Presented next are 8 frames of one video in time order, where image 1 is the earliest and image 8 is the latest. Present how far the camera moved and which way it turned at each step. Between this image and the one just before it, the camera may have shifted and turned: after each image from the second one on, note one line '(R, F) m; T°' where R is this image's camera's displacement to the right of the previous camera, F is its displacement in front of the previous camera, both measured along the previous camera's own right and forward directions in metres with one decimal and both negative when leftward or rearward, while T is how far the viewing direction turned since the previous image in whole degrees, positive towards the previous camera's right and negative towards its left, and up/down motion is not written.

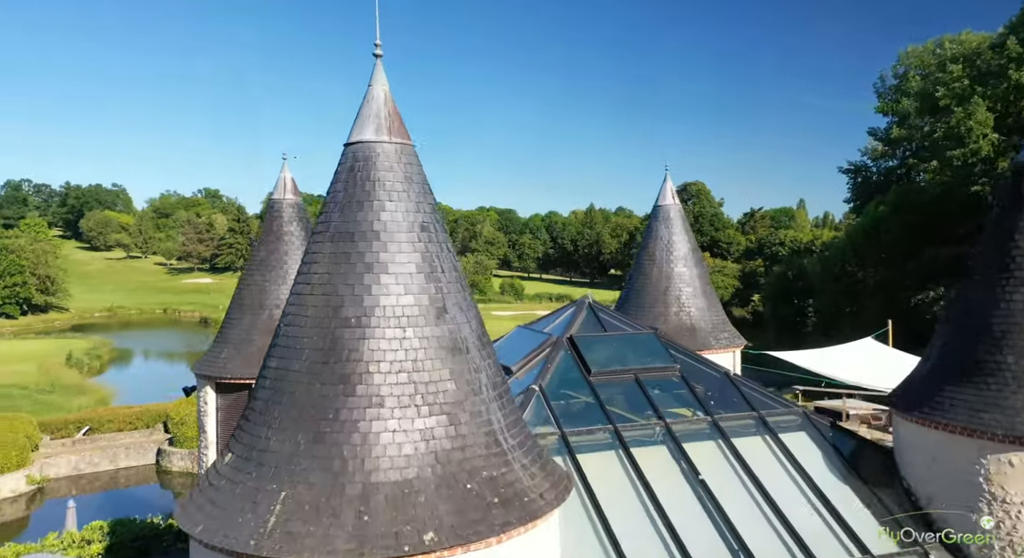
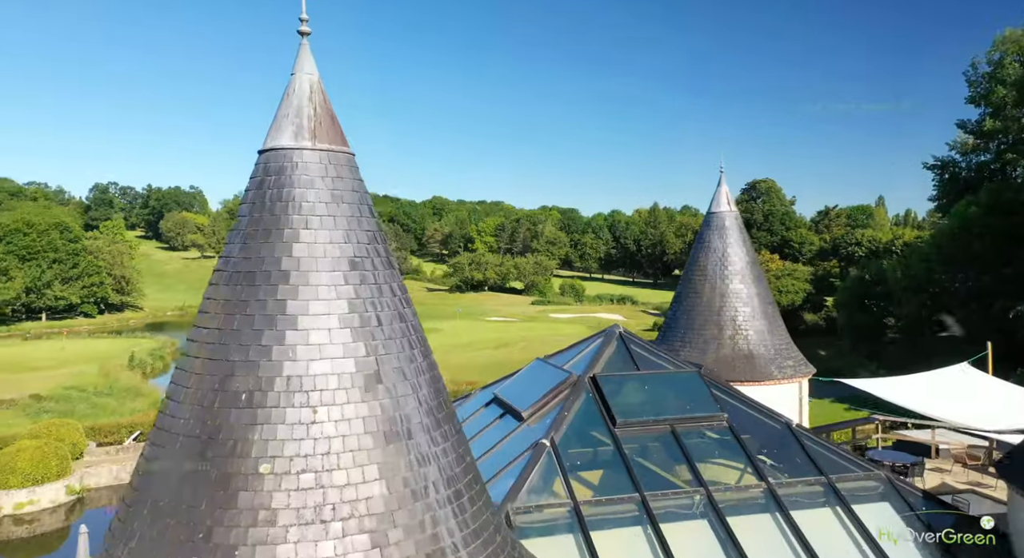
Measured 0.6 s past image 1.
(+0.6, +1.5) m; -5°
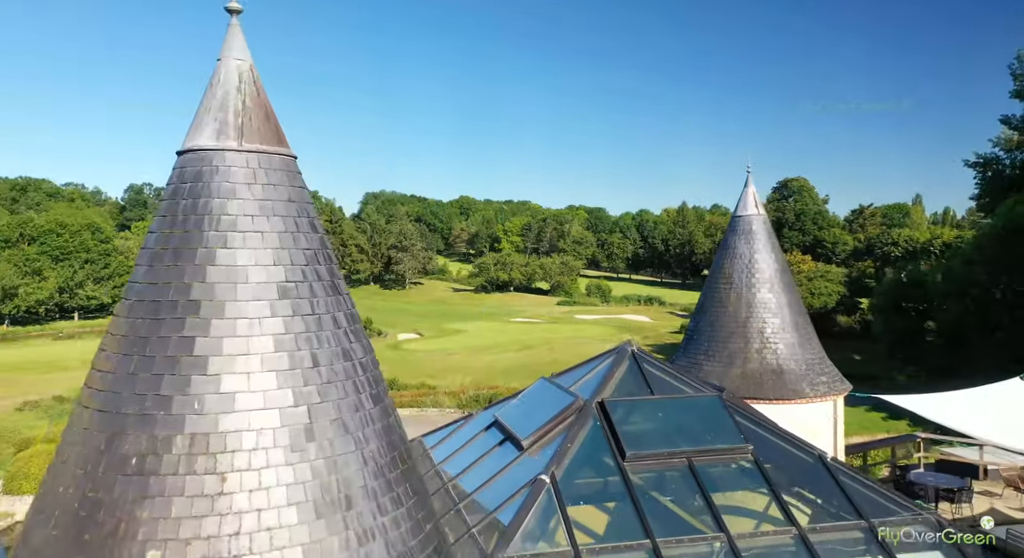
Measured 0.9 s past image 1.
(+0.3, +0.8) m; -2°
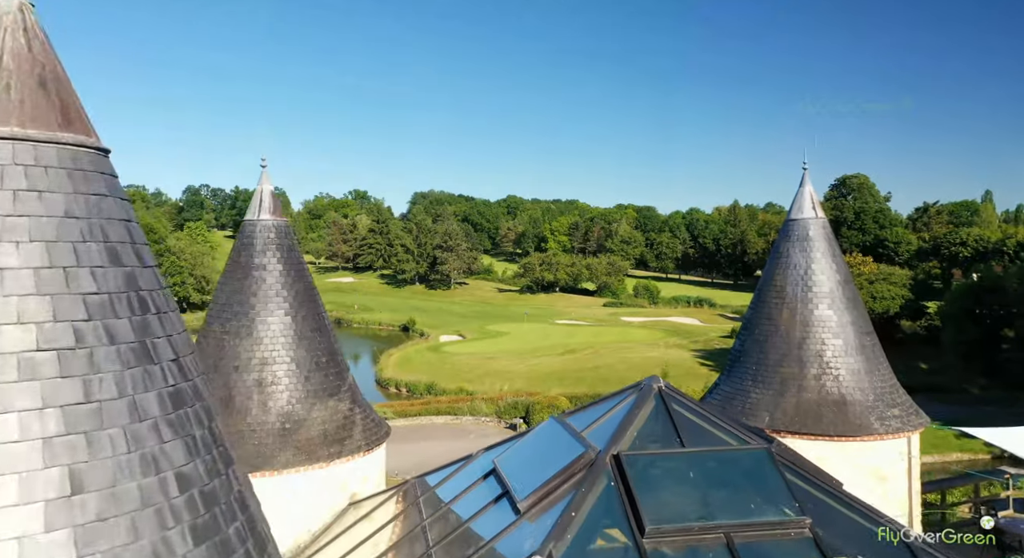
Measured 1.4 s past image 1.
(+0.4, +1.4) m; -4°
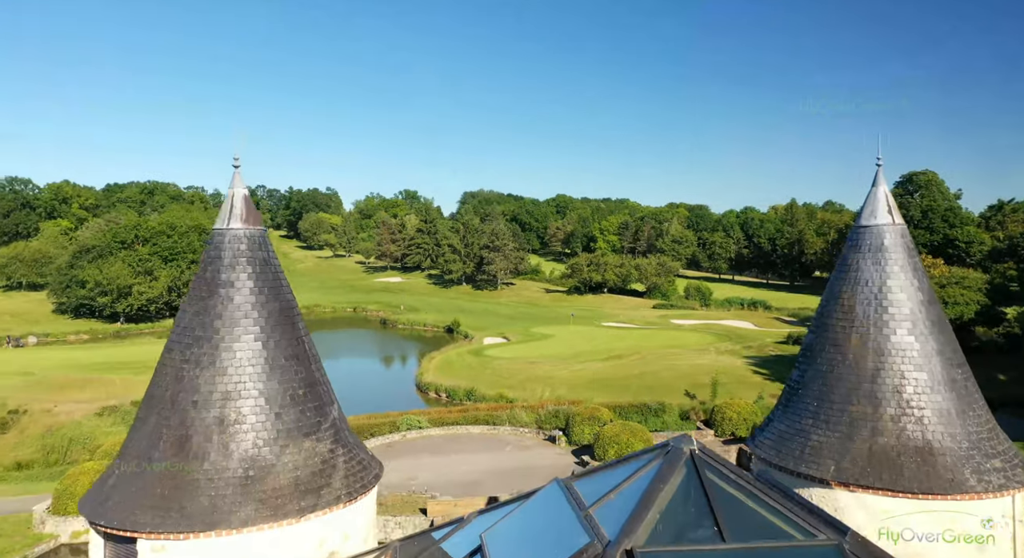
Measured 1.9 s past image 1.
(+0.4, +1.5) m; -4°
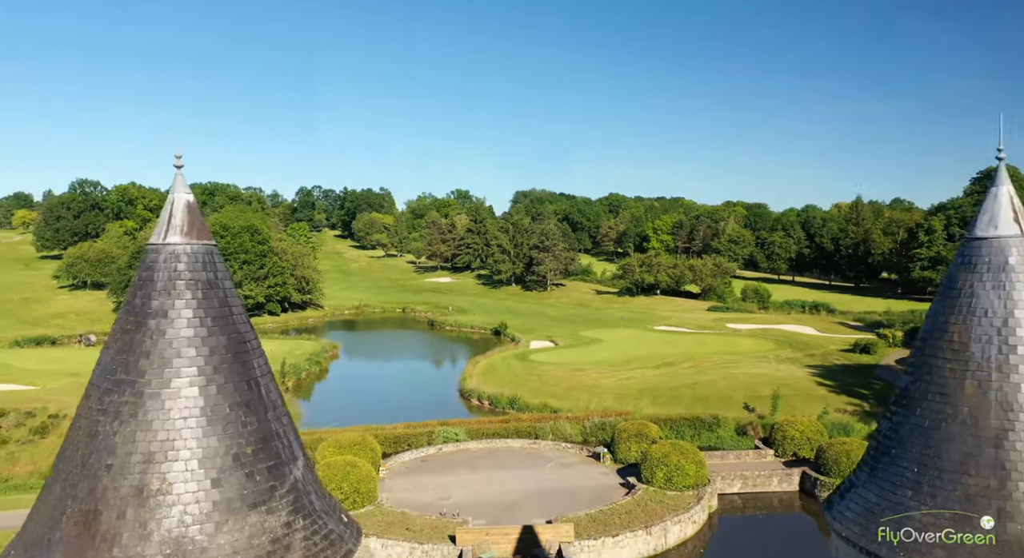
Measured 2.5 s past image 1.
(+0.4, +1.7) m; -4°
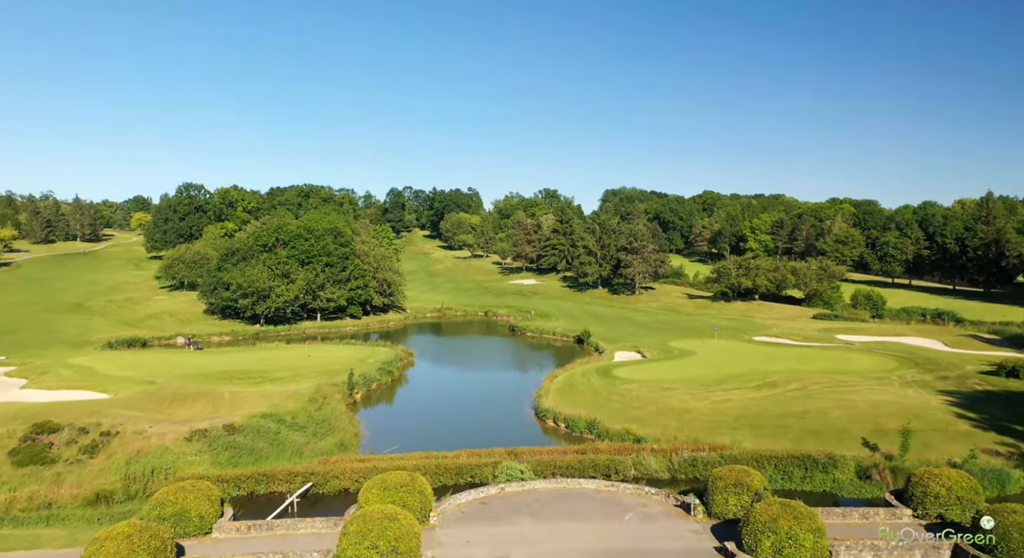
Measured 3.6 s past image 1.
(+0.5, +3.9) m; -7°
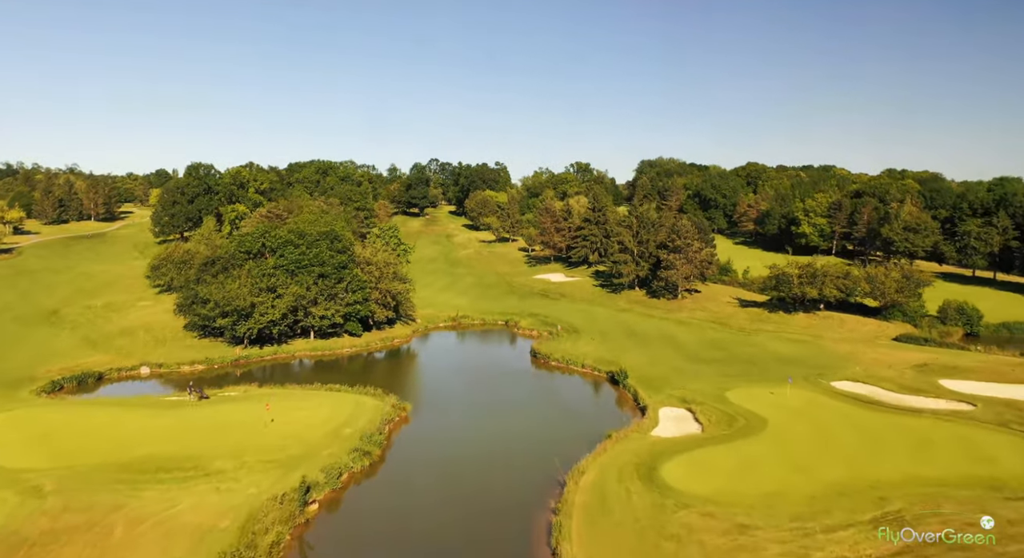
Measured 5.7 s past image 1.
(+1.0, +12.8) m; -3°
